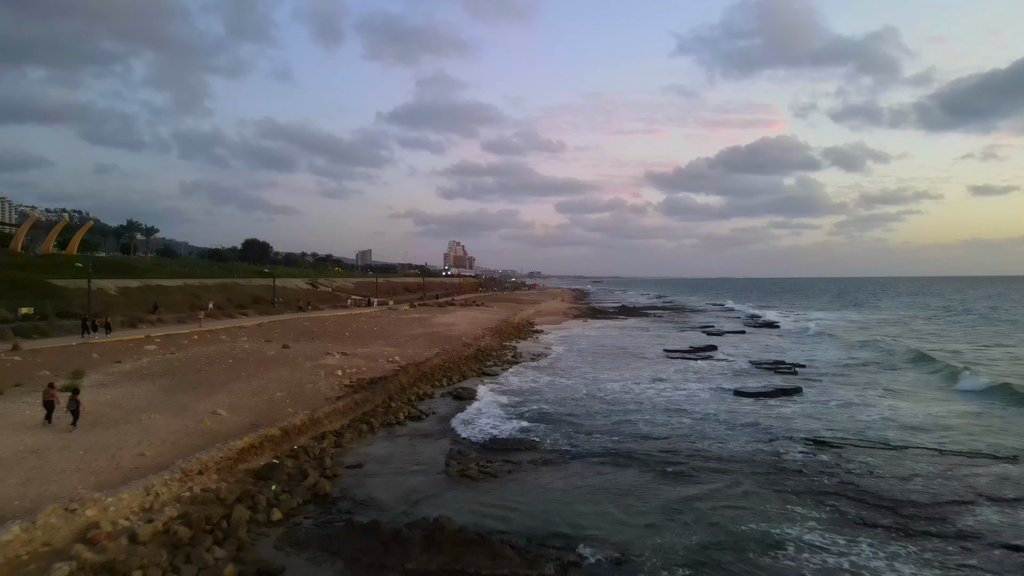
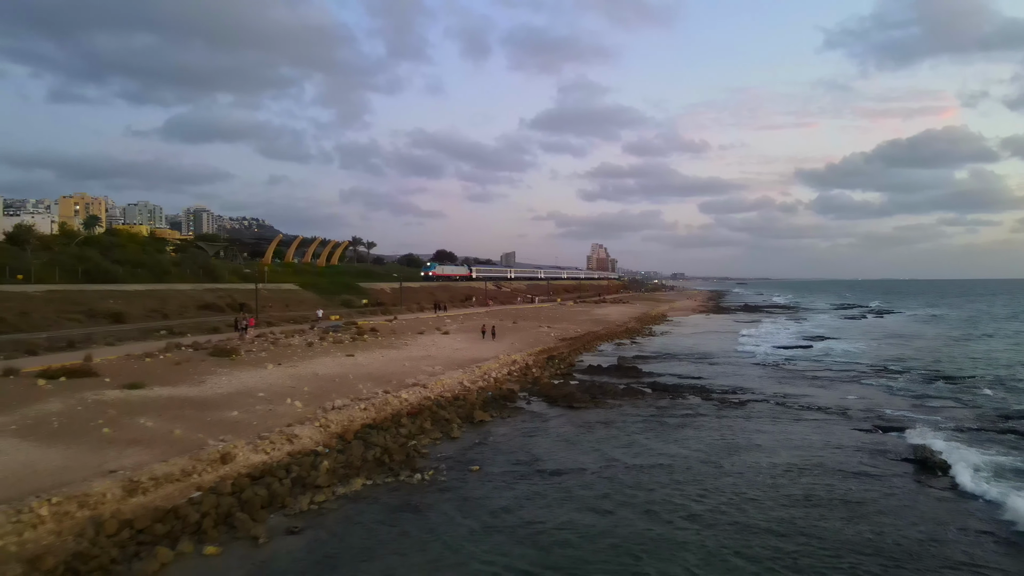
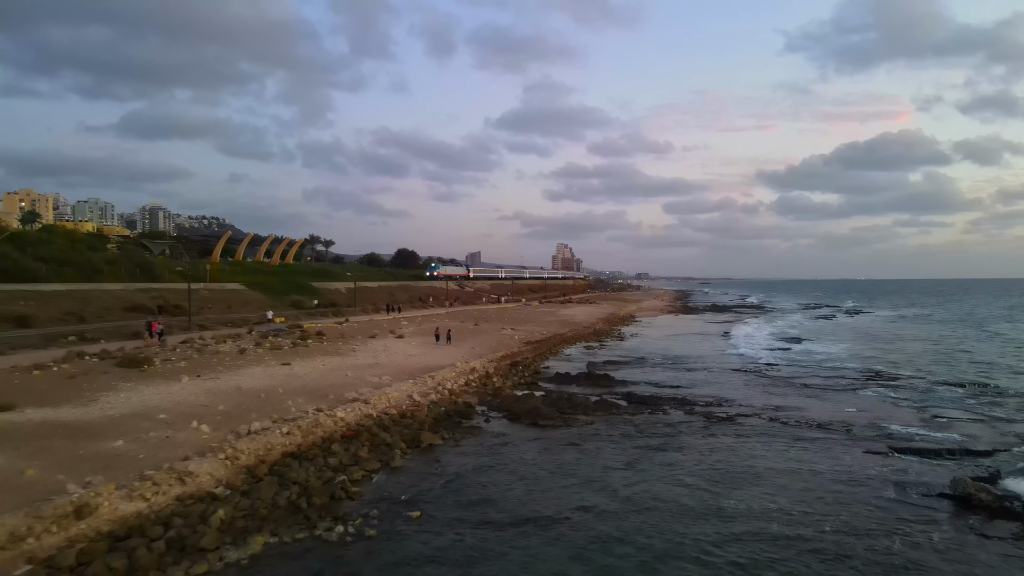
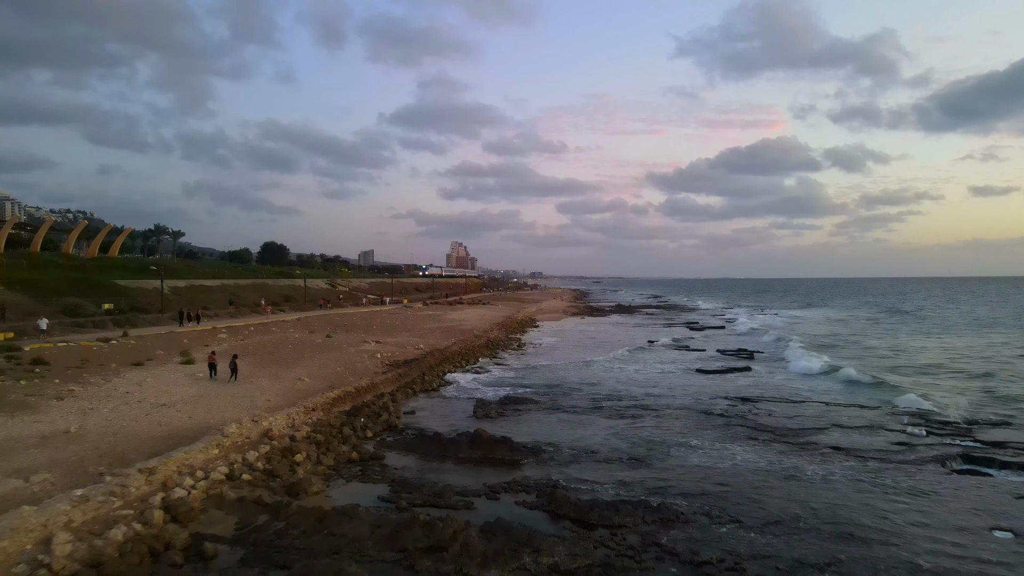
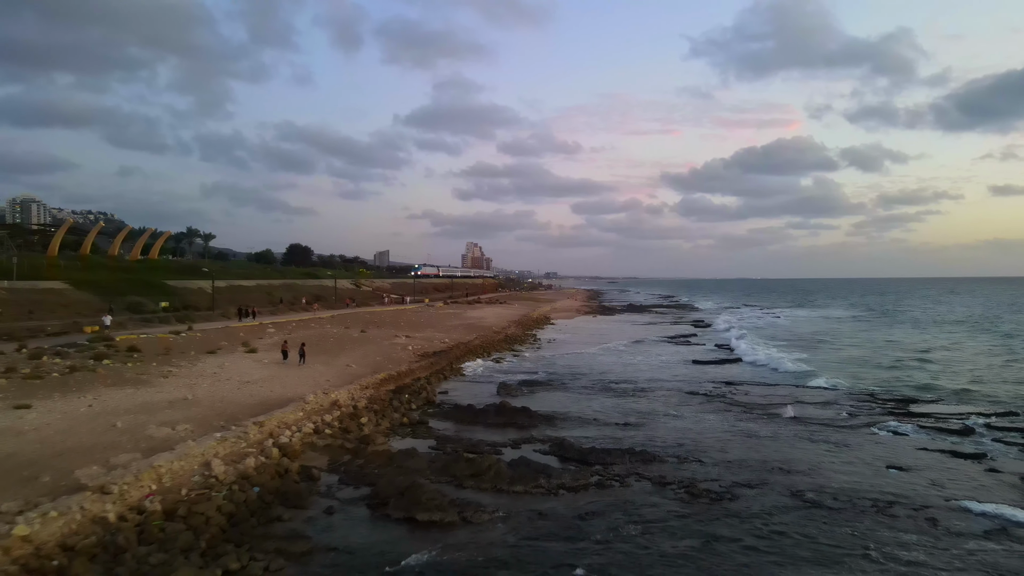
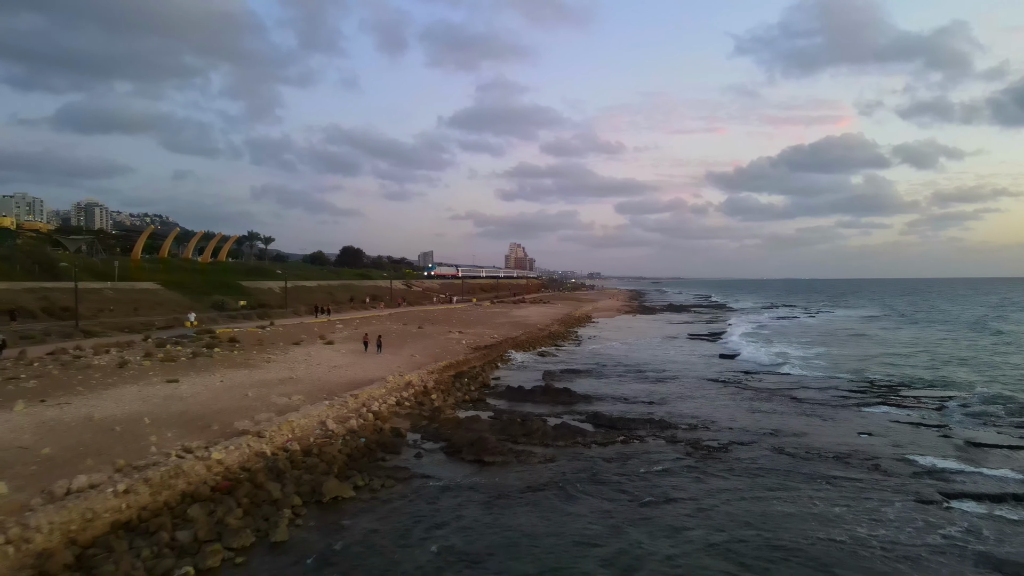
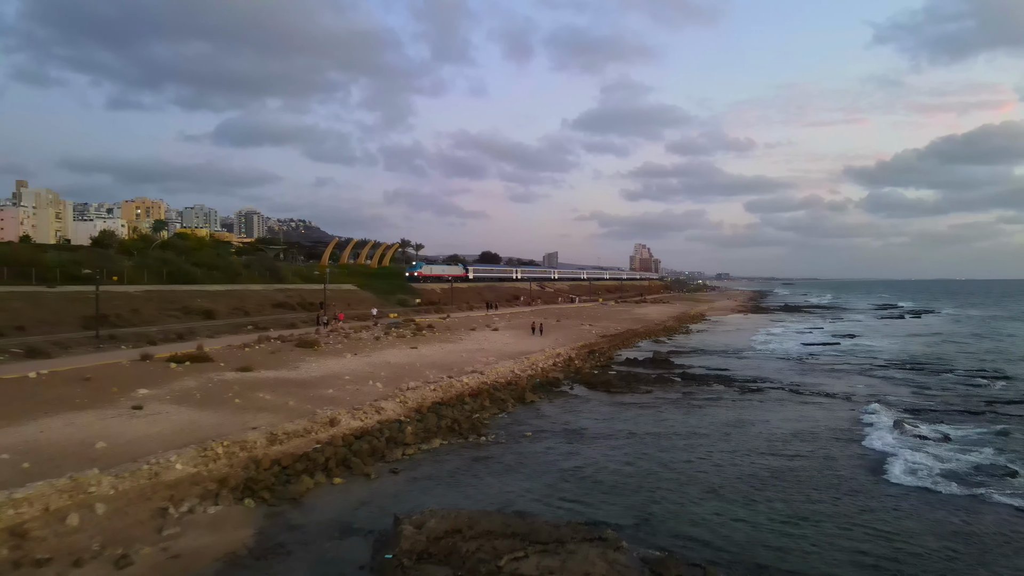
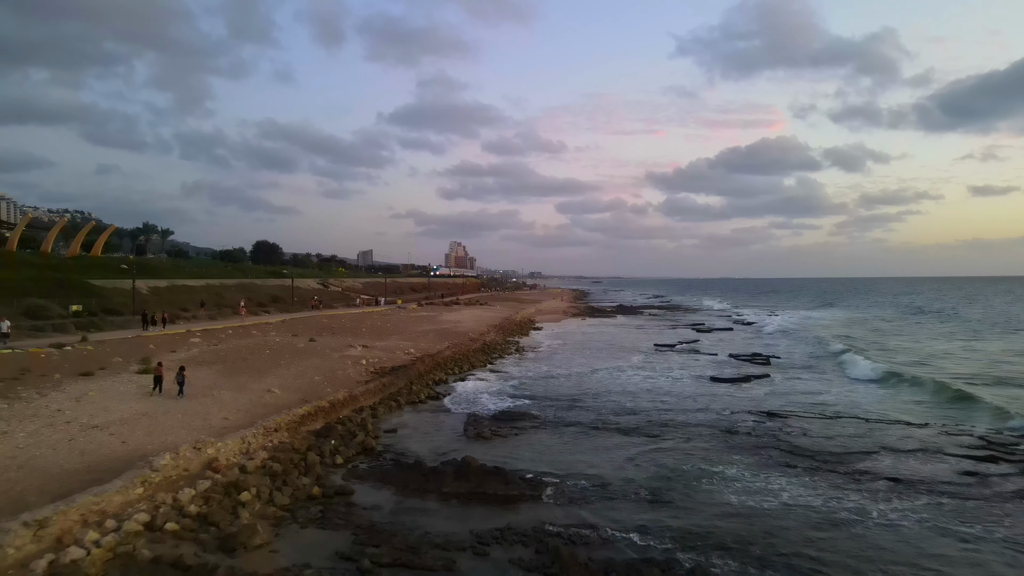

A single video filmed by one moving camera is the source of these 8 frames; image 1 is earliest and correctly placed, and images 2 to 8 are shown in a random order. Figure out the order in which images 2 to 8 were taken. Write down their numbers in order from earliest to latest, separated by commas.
8, 4, 5, 6, 3, 2, 7
